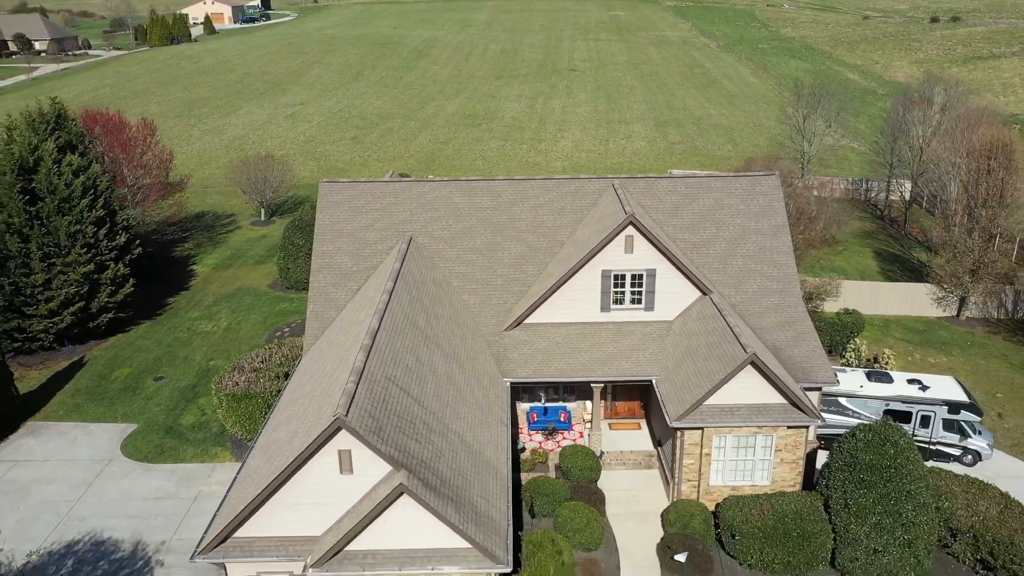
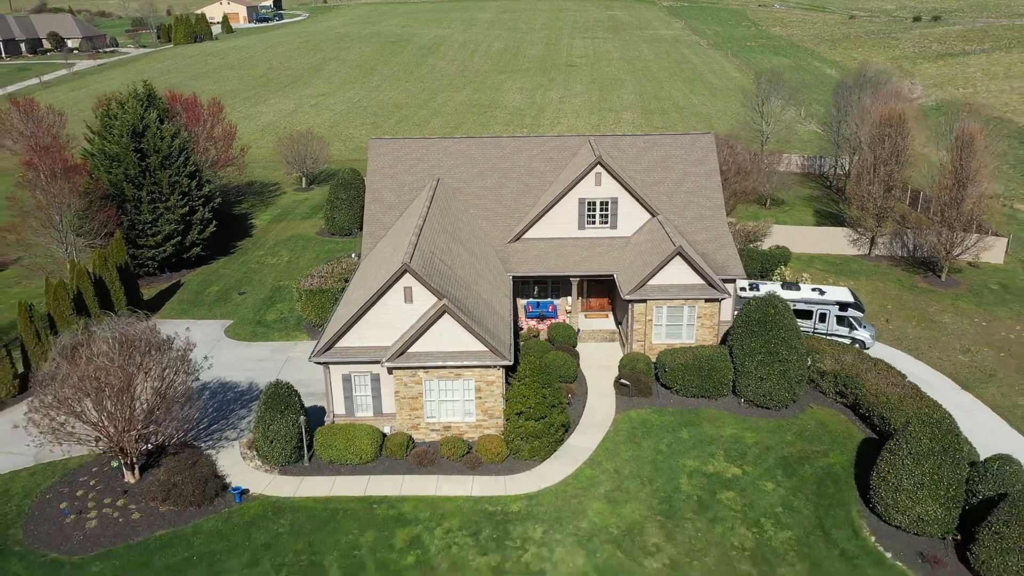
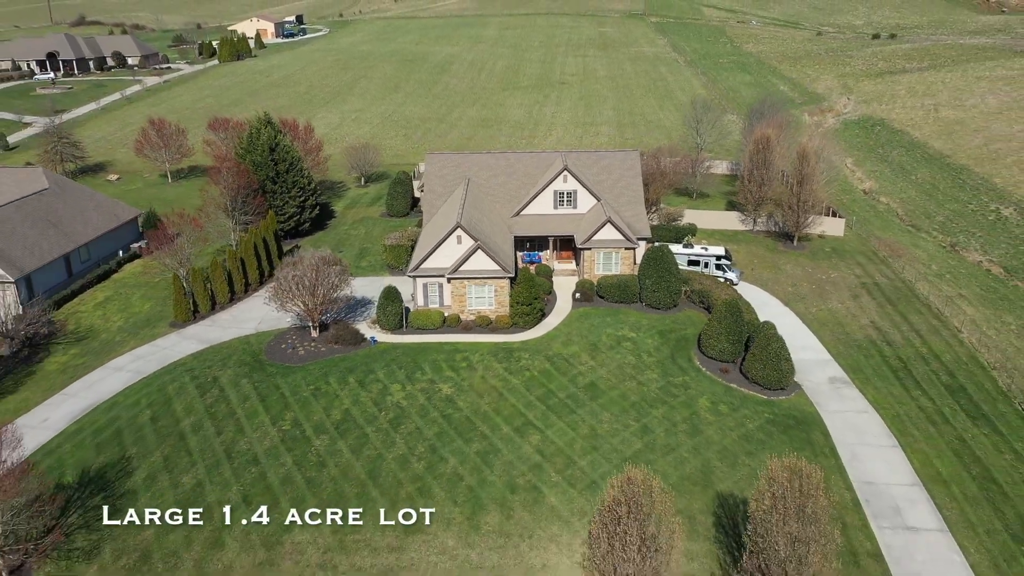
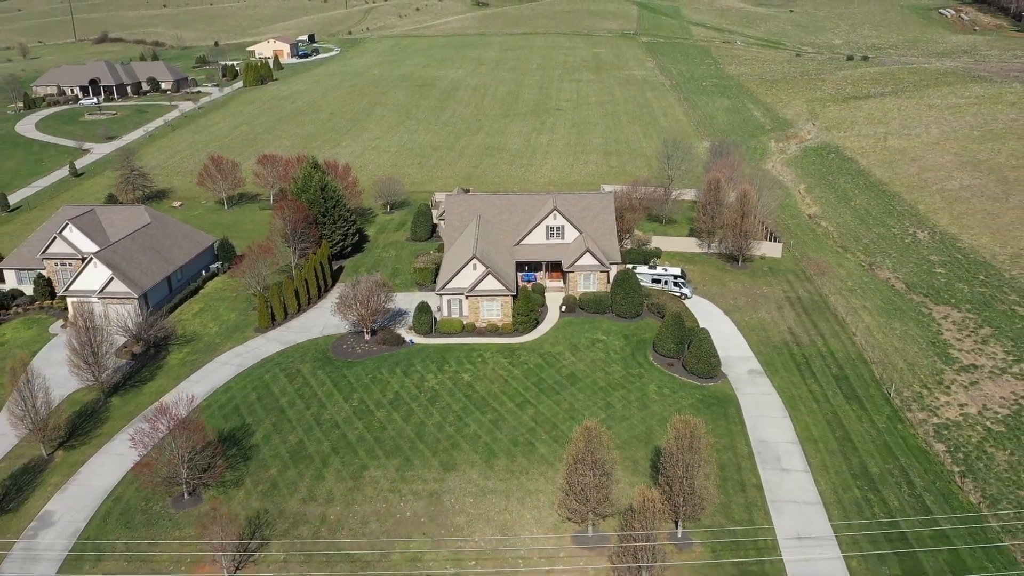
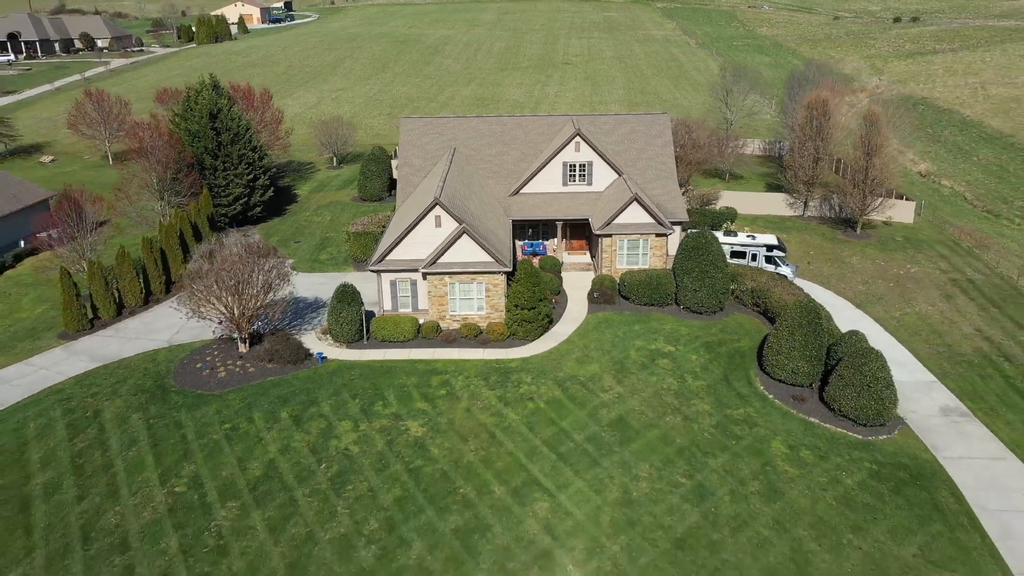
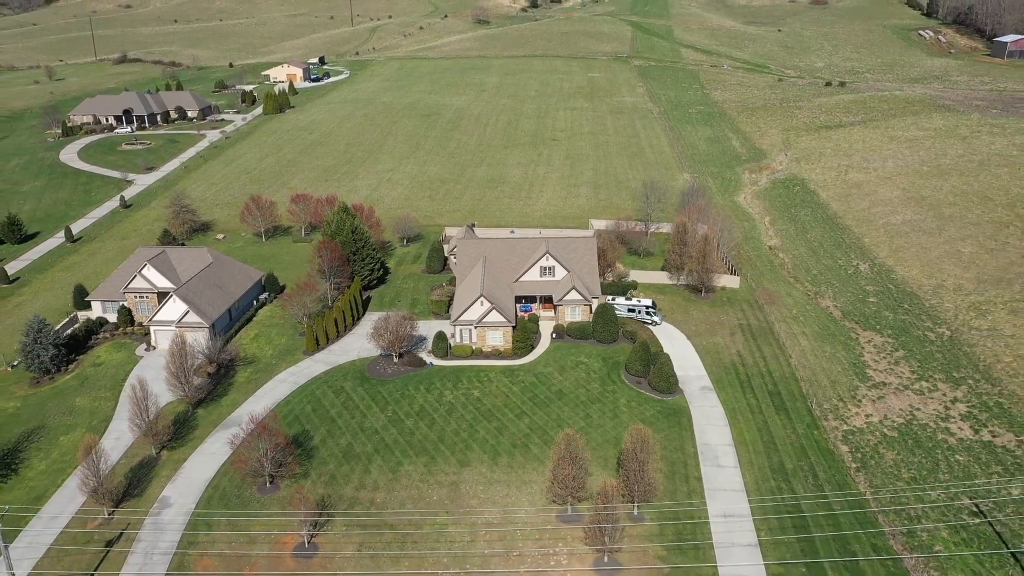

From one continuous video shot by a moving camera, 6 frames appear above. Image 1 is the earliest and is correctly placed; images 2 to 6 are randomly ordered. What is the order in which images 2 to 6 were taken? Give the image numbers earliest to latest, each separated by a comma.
2, 5, 3, 4, 6
